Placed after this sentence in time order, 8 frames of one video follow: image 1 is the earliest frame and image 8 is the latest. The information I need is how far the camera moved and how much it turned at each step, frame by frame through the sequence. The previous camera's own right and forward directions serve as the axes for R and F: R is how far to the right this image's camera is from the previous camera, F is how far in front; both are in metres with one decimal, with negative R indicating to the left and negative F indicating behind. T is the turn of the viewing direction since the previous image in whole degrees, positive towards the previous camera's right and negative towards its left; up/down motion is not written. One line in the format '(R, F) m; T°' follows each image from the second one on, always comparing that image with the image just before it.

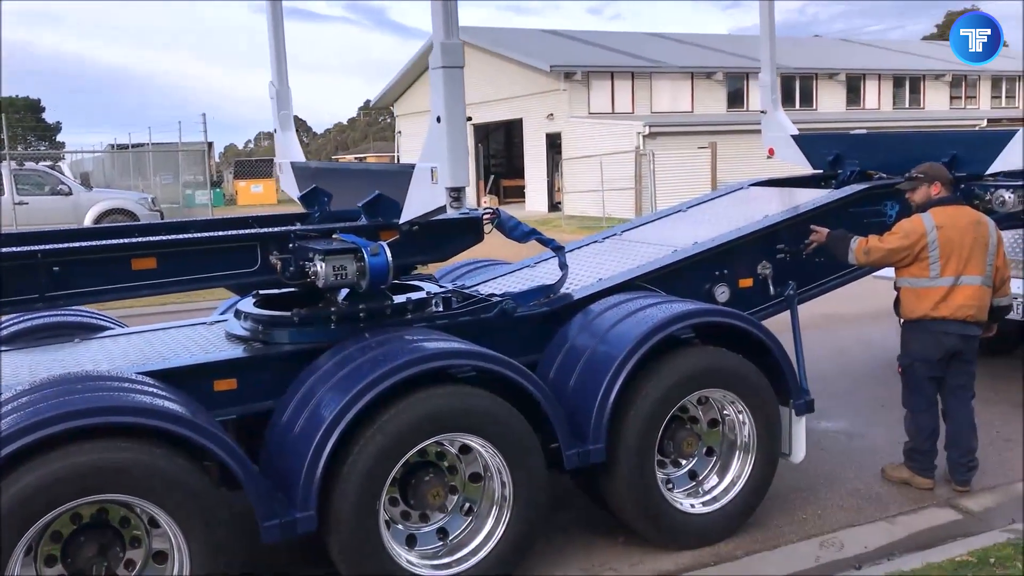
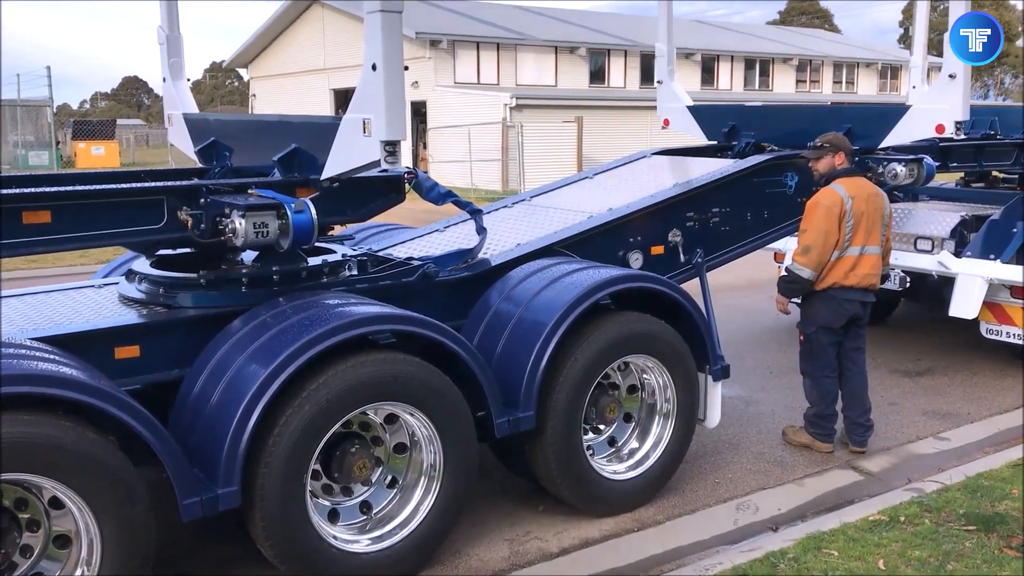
(-0.3, +0.2) m; +9°
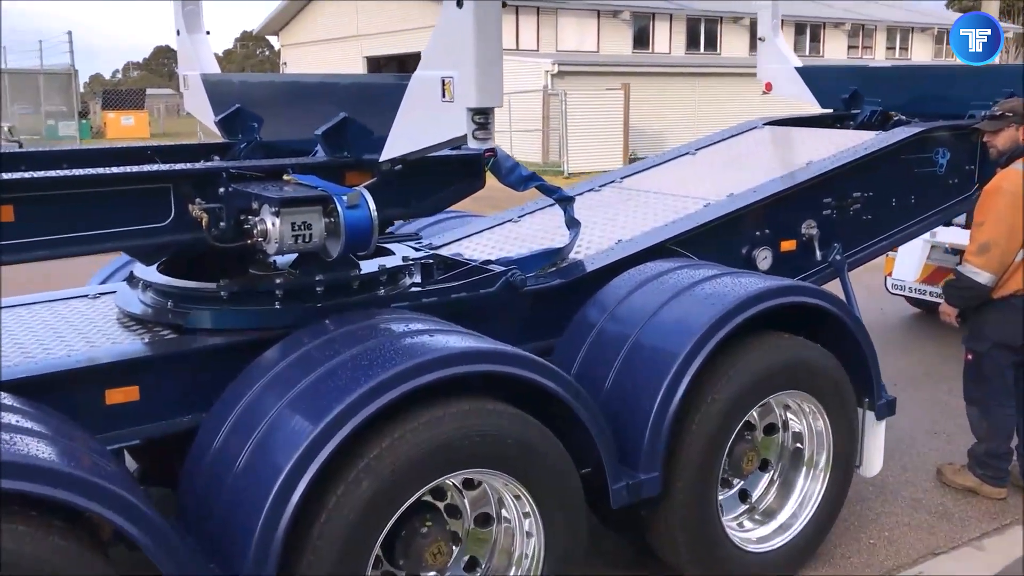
(-0.3, +1.0) m; -2°
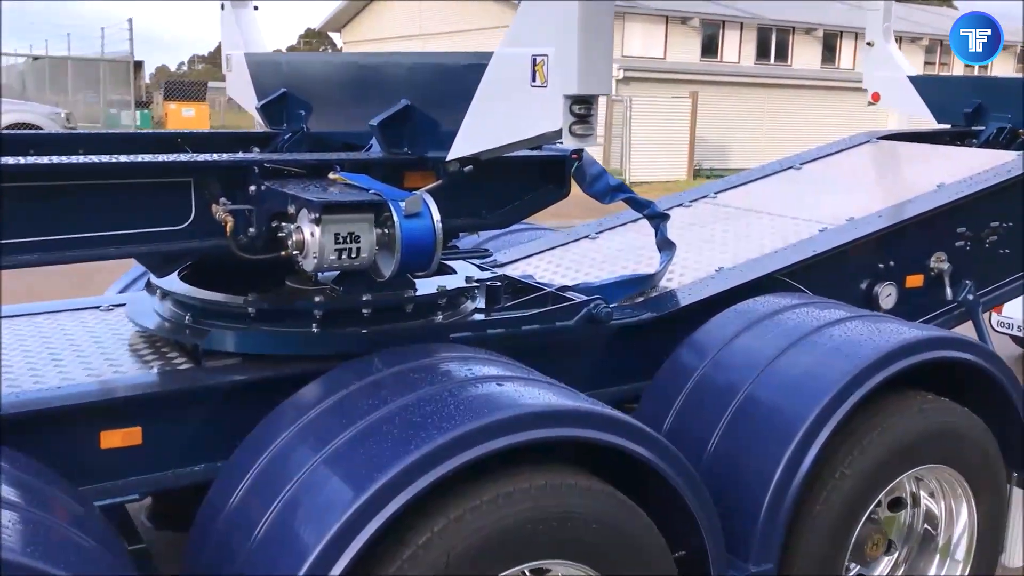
(-0.1, +0.6) m; -3°
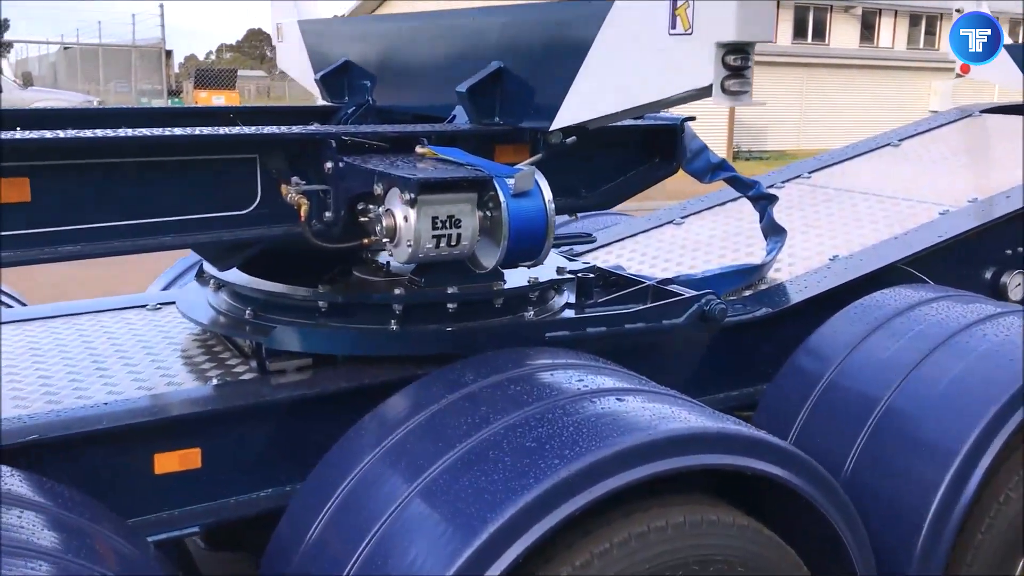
(-0.2, +0.4) m; -2°
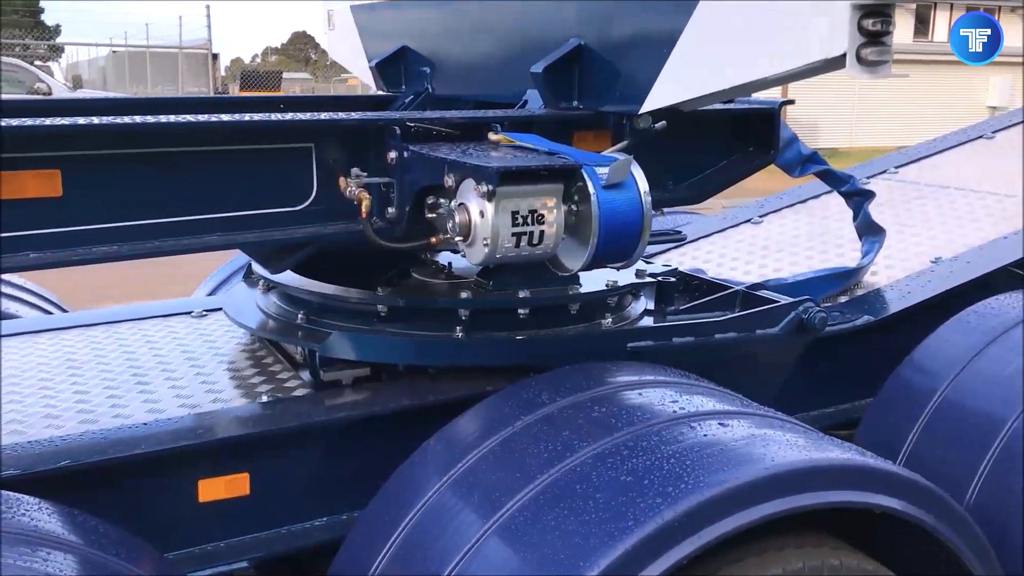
(-0.1, +0.2) m; -2°
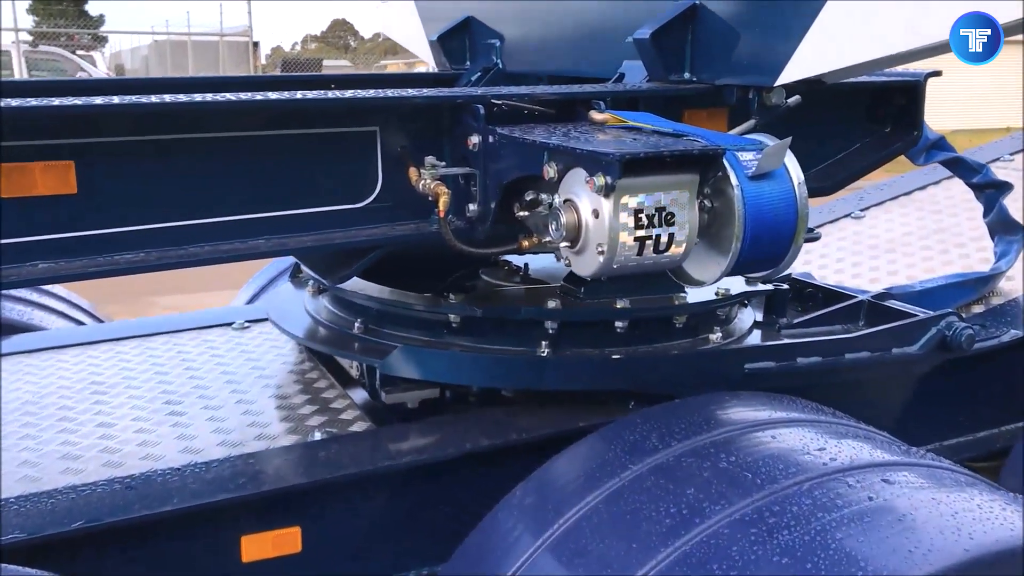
(-0.1, +0.3) m; -2°
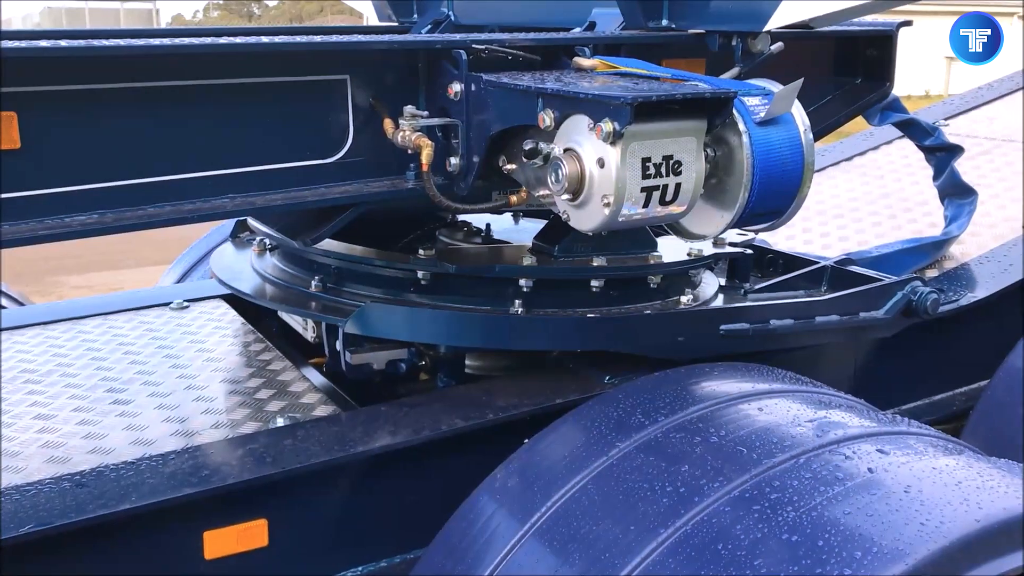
(-0.1, +0.1) m; +5°
